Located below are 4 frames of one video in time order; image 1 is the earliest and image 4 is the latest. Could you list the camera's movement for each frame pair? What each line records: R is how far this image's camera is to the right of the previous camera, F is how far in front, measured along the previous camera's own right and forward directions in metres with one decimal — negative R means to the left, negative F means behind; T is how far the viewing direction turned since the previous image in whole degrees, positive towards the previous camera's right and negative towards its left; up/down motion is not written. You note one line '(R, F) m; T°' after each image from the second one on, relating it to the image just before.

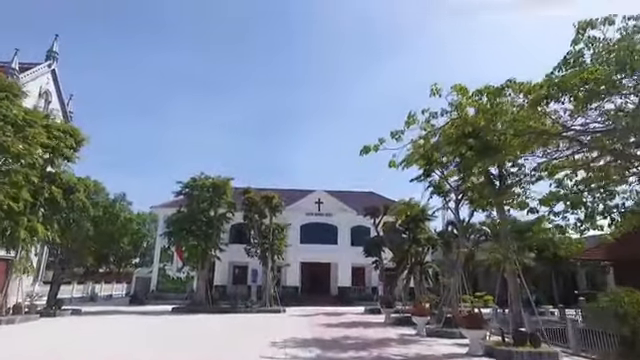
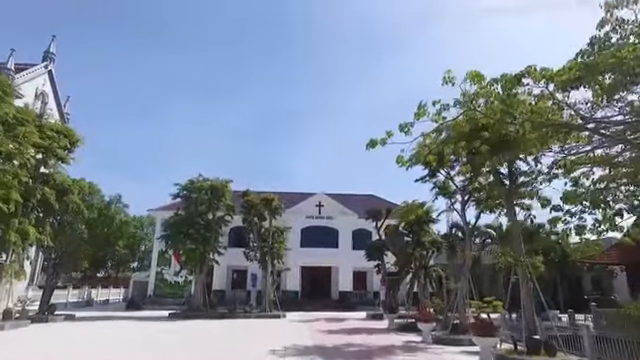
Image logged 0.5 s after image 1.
(0.0, +0.6) m; 0°
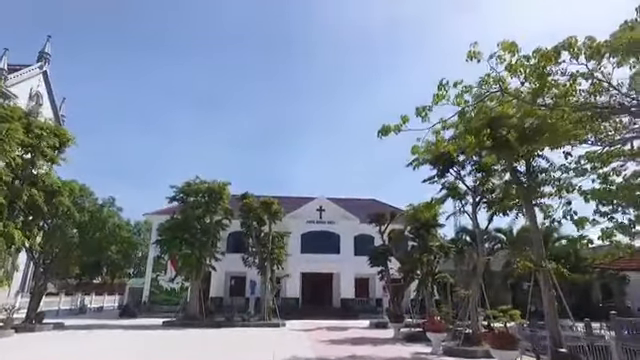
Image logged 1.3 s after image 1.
(-0.1, +1.0) m; 0°
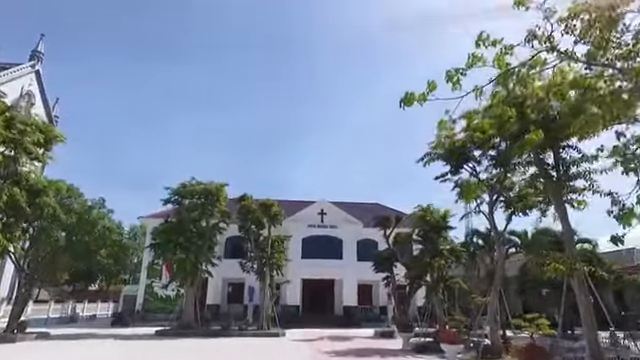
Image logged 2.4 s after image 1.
(-0.1, +1.3) m; 0°
